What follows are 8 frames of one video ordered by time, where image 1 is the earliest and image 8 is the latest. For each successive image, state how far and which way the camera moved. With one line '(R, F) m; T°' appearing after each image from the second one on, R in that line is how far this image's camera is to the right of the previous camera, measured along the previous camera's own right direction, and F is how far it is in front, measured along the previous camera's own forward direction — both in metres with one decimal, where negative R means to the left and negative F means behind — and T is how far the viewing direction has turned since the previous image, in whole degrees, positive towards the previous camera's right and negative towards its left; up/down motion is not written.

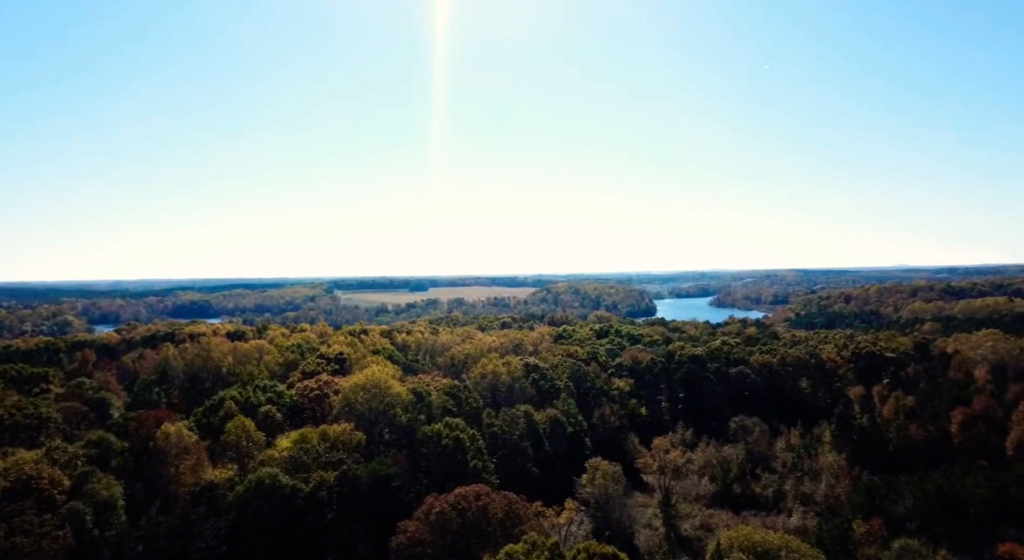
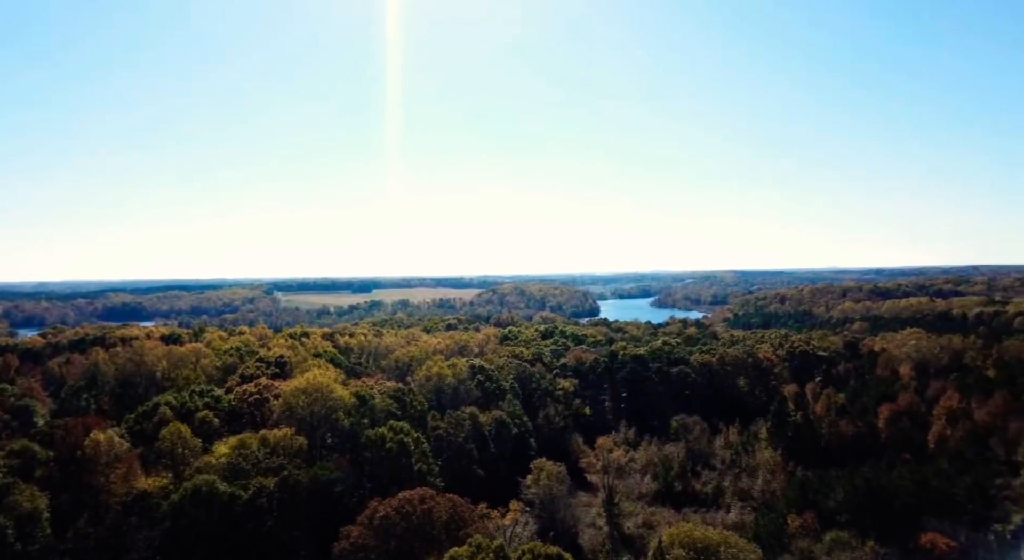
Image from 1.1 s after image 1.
(+0.9, +0.2) m; +4°
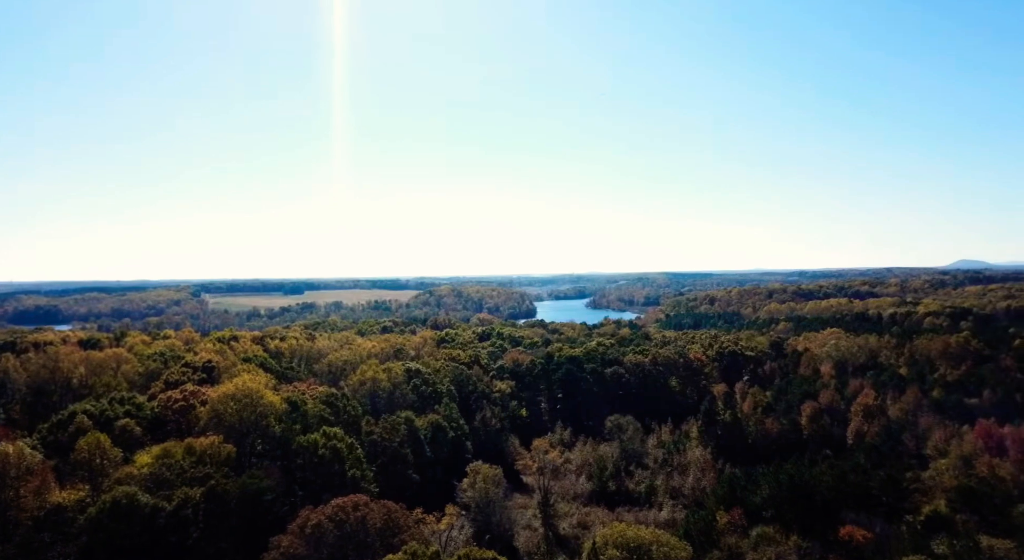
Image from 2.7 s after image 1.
(+1.1, +0.1) m; +4°
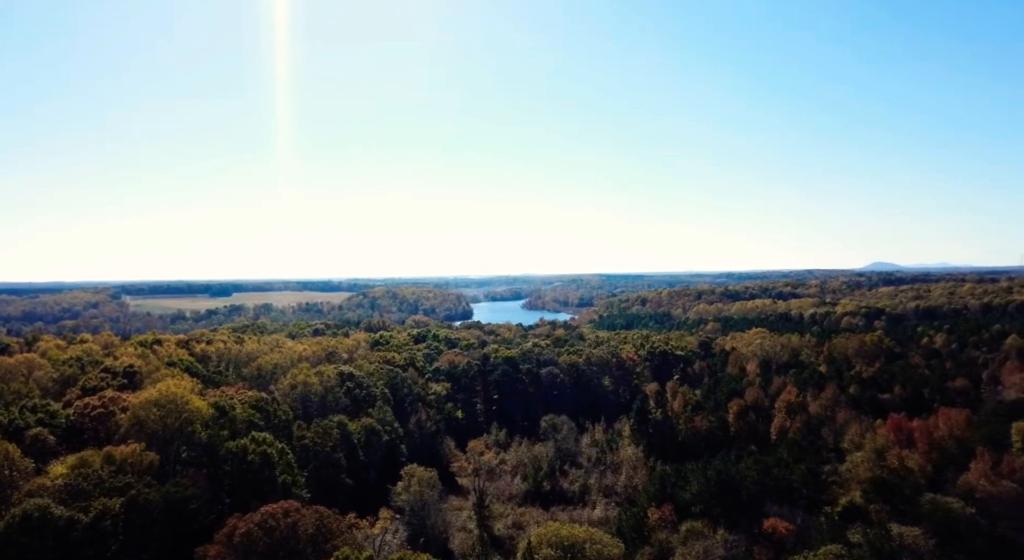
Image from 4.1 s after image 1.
(+1.2, +0.1) m; +4°
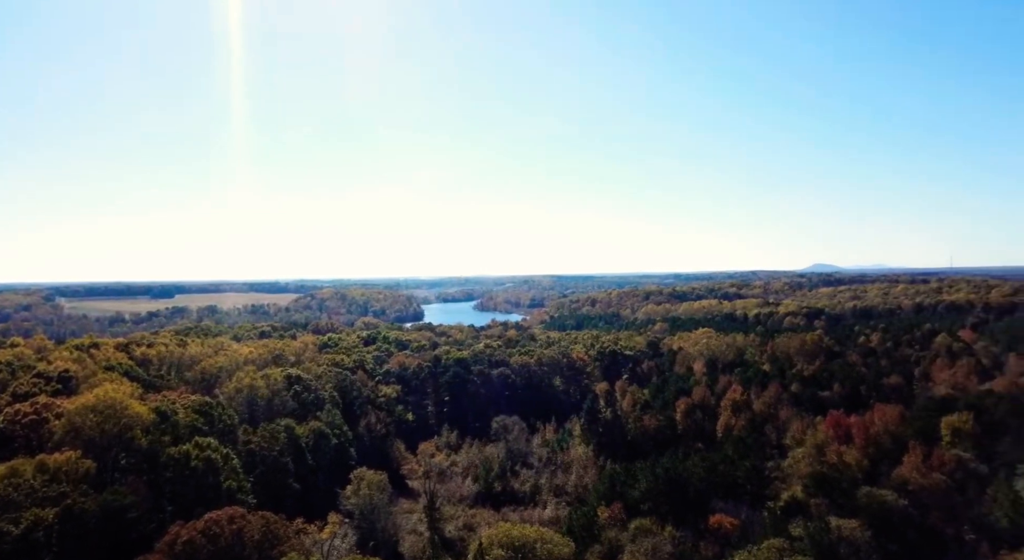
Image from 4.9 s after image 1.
(+0.9, 0.0) m; +3°
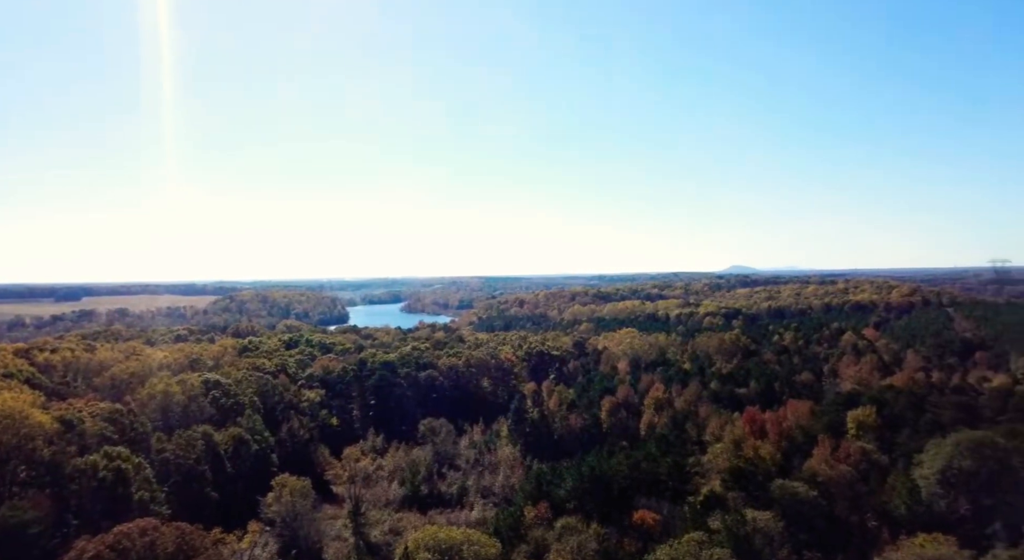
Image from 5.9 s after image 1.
(+1.5, 0.0) m; +5°
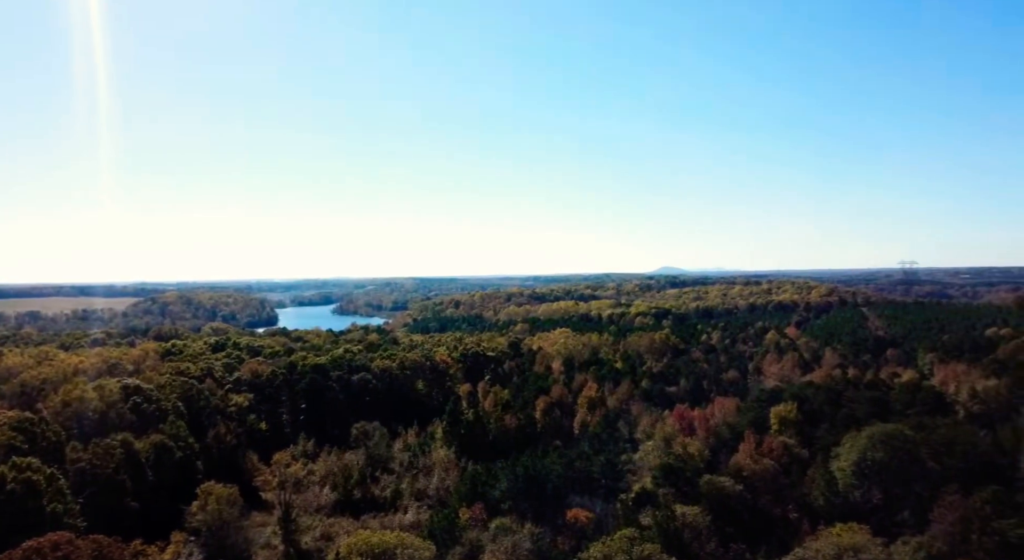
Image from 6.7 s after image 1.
(+1.4, -0.1) m; +4°
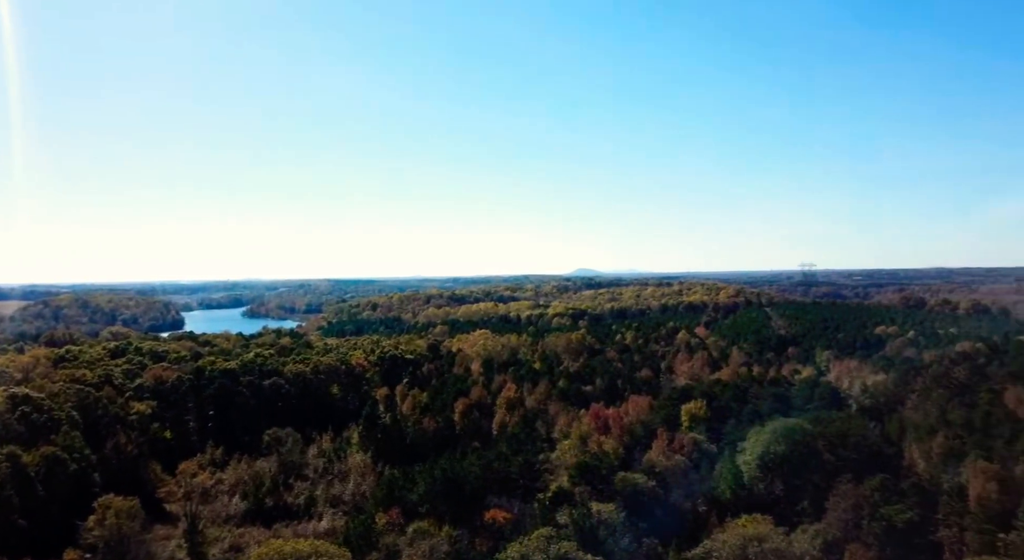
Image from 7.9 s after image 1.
(+1.8, -0.2) m; +5°
